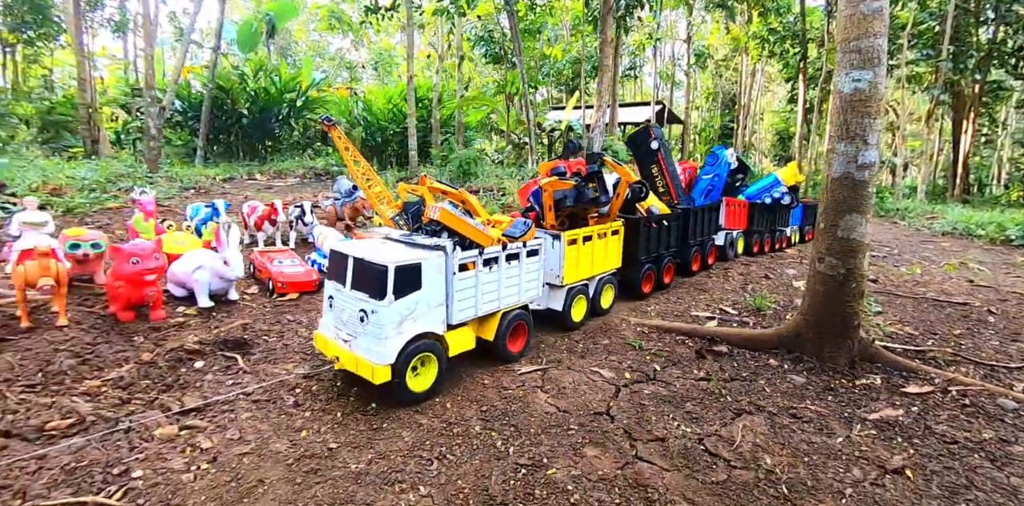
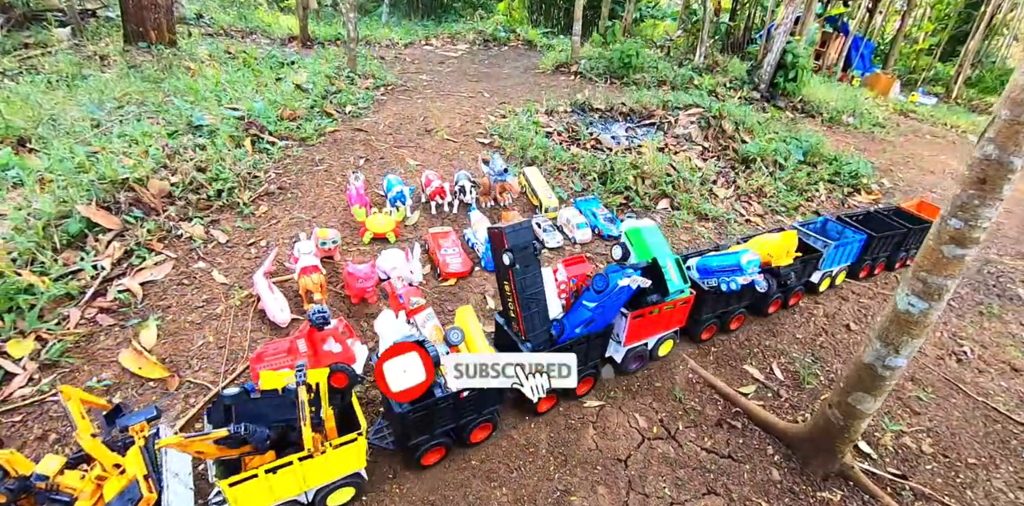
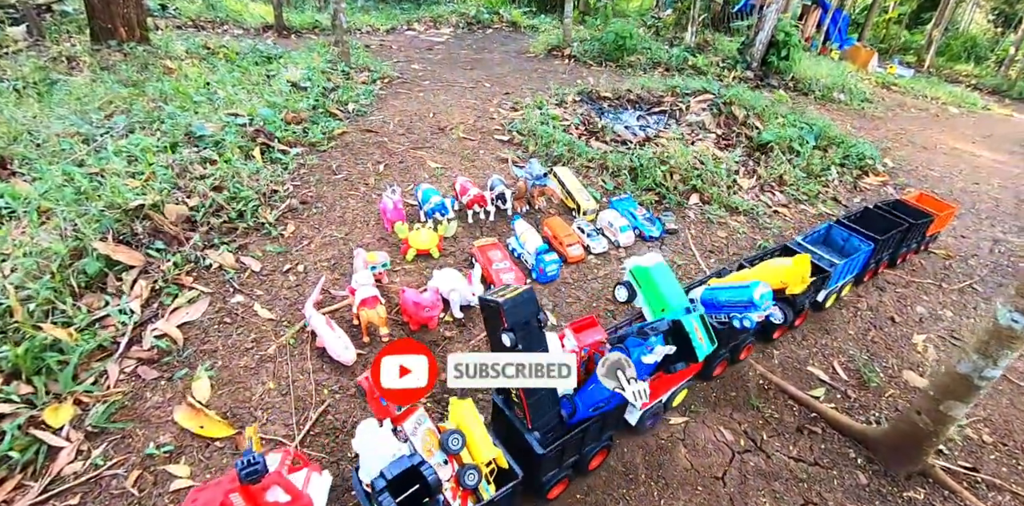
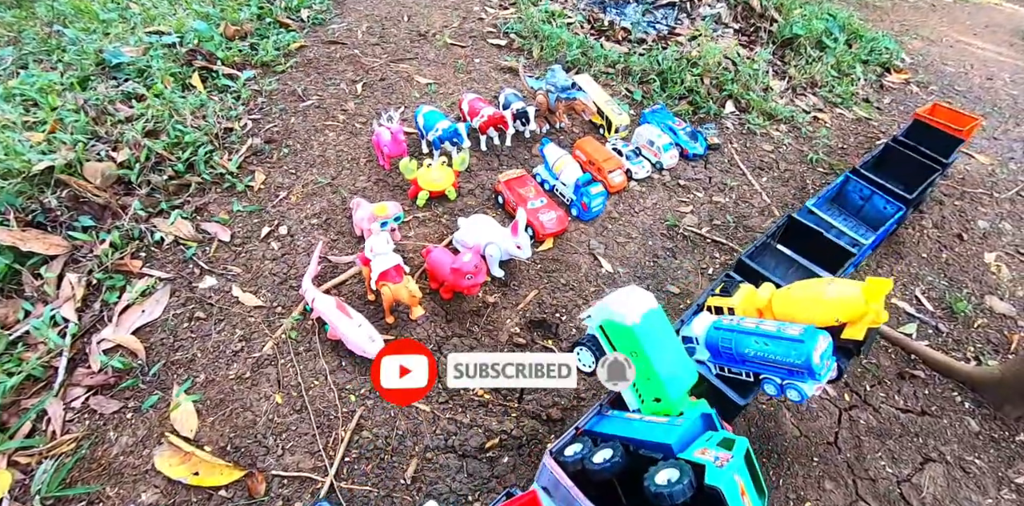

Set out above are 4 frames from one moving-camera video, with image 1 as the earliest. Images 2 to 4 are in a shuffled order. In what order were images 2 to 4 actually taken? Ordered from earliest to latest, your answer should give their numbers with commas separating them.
2, 3, 4
